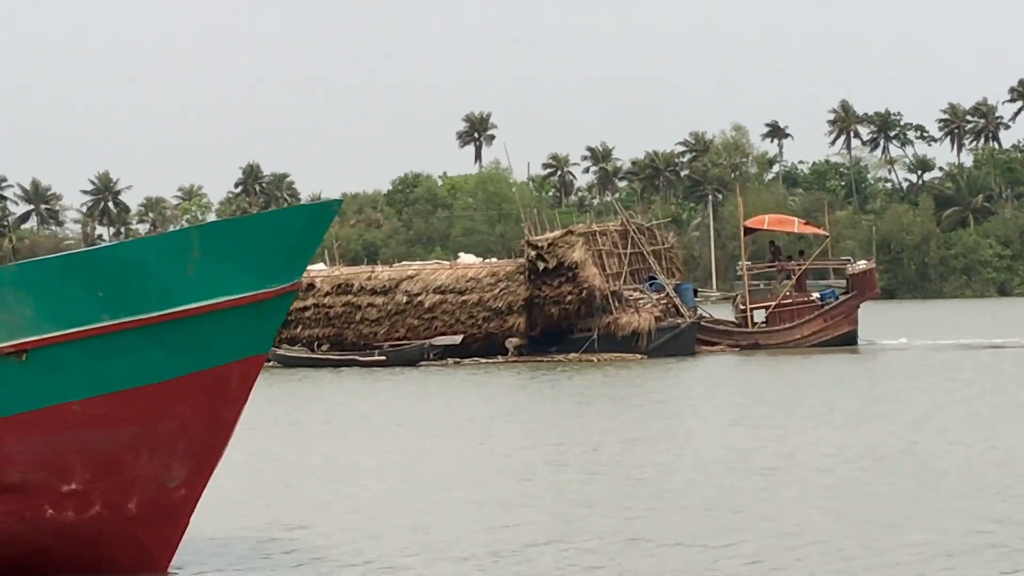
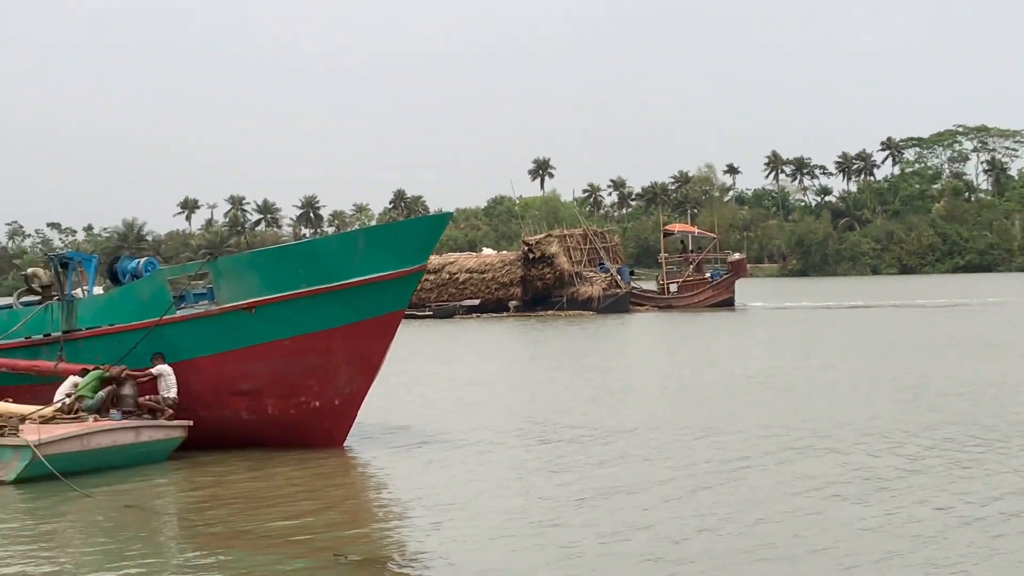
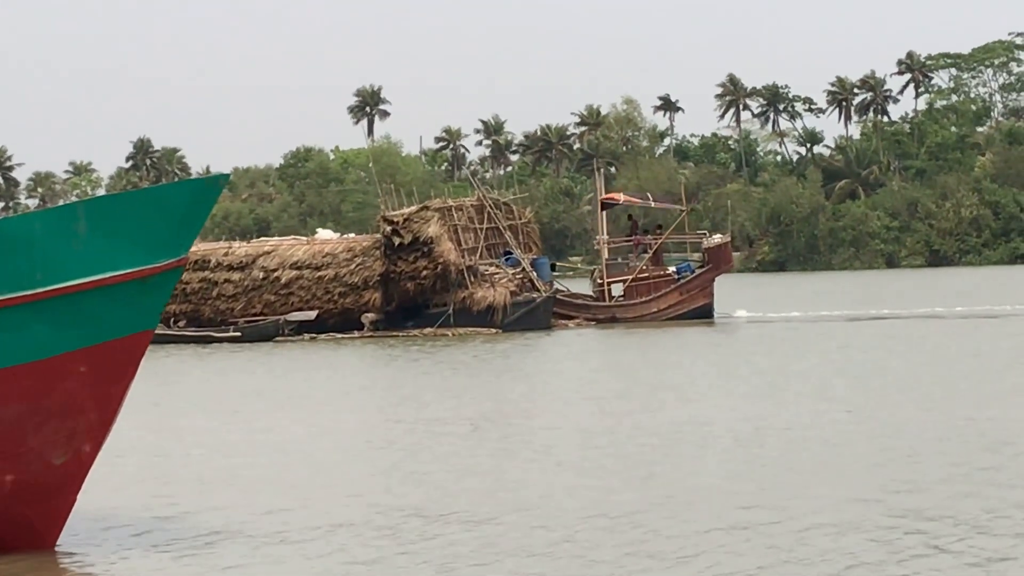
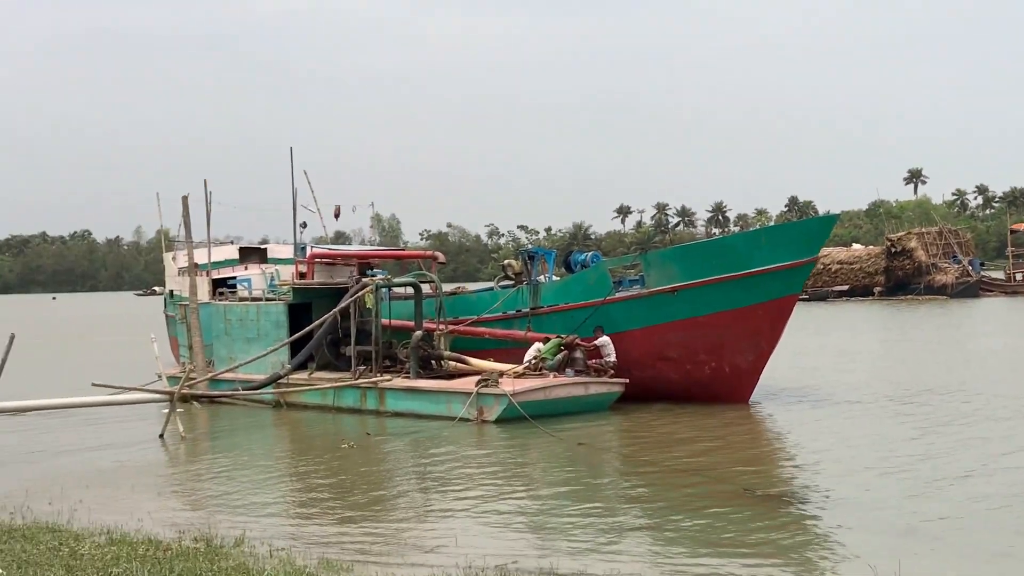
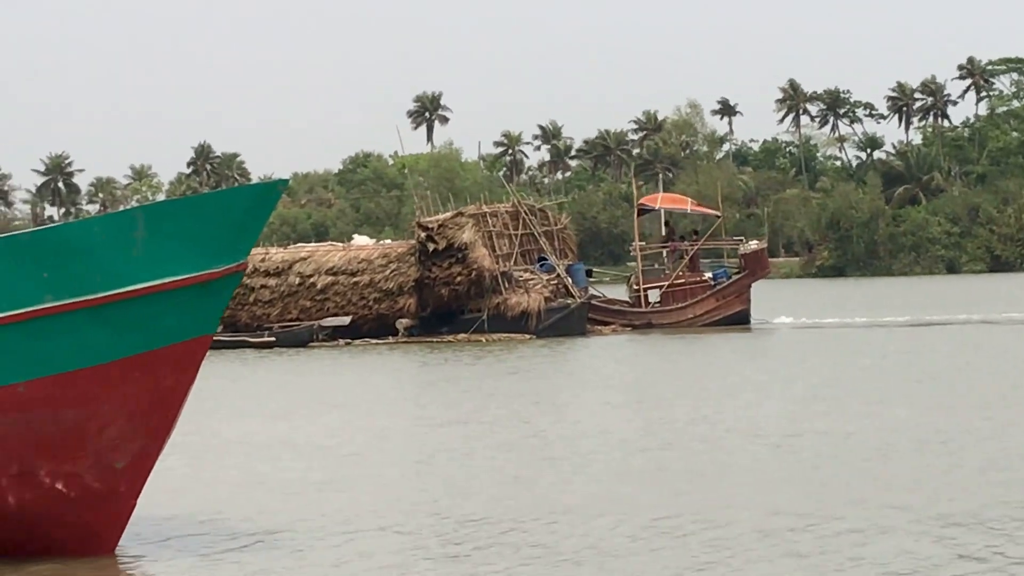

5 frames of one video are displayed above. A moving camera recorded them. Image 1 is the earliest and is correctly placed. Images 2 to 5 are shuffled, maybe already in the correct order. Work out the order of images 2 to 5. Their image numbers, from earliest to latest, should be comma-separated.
3, 5, 2, 4
